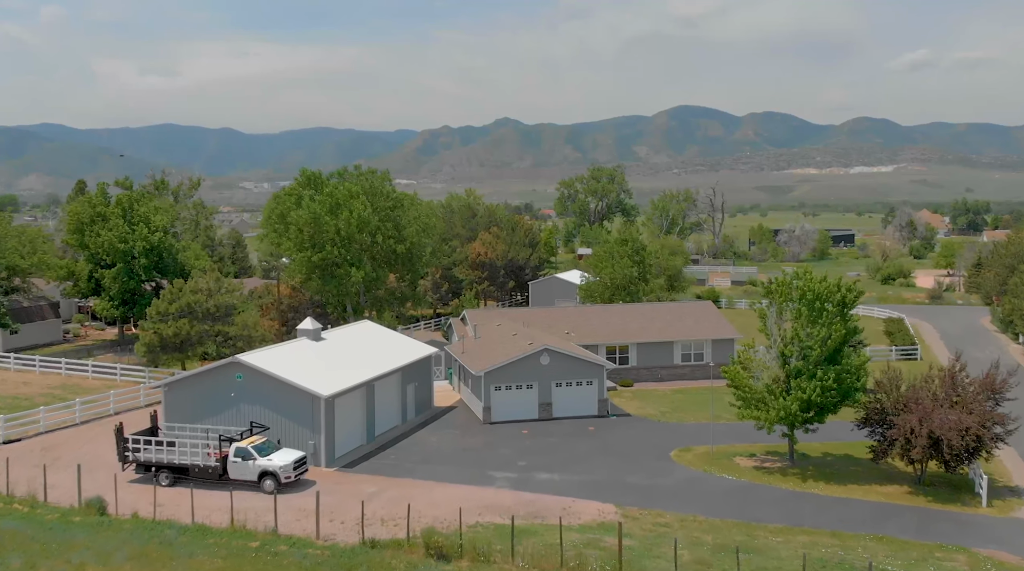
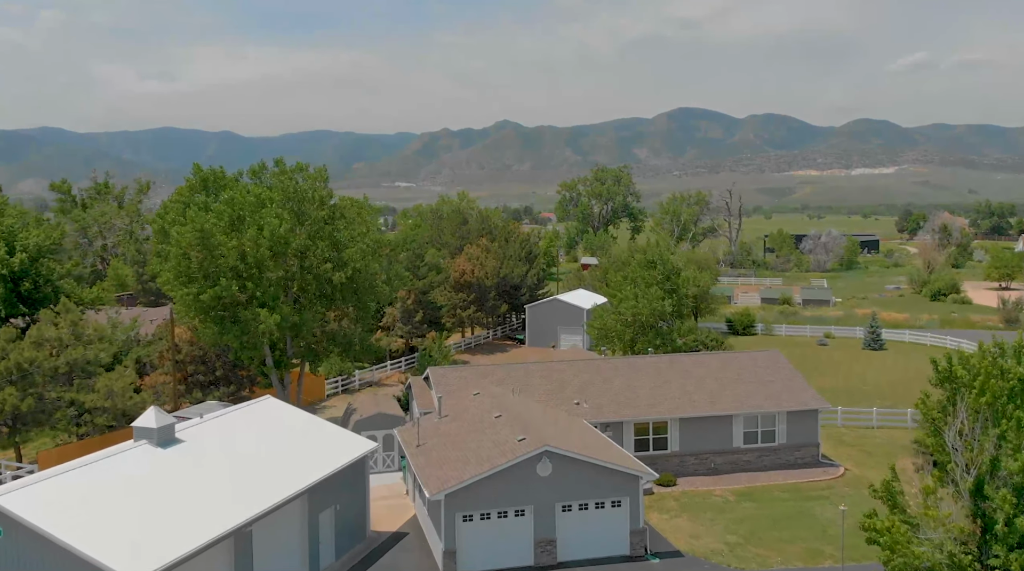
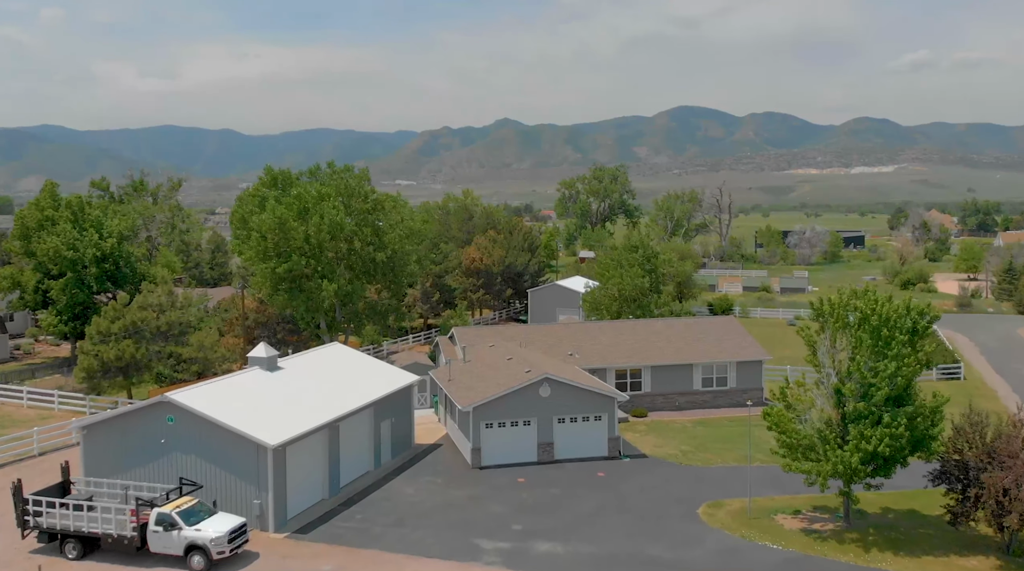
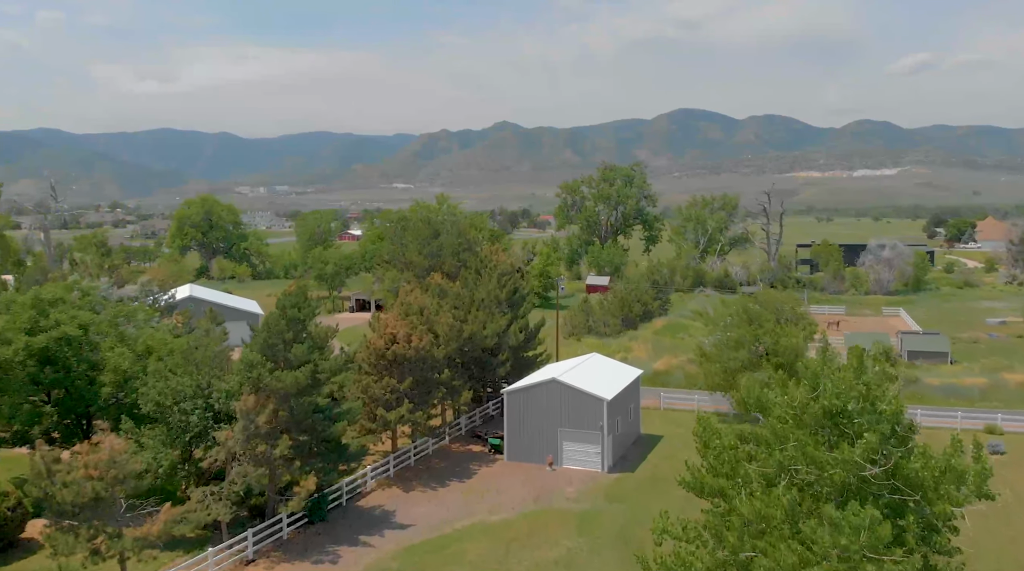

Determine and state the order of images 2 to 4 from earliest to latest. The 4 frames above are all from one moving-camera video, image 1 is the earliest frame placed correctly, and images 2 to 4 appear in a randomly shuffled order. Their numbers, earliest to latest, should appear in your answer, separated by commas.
3, 2, 4
